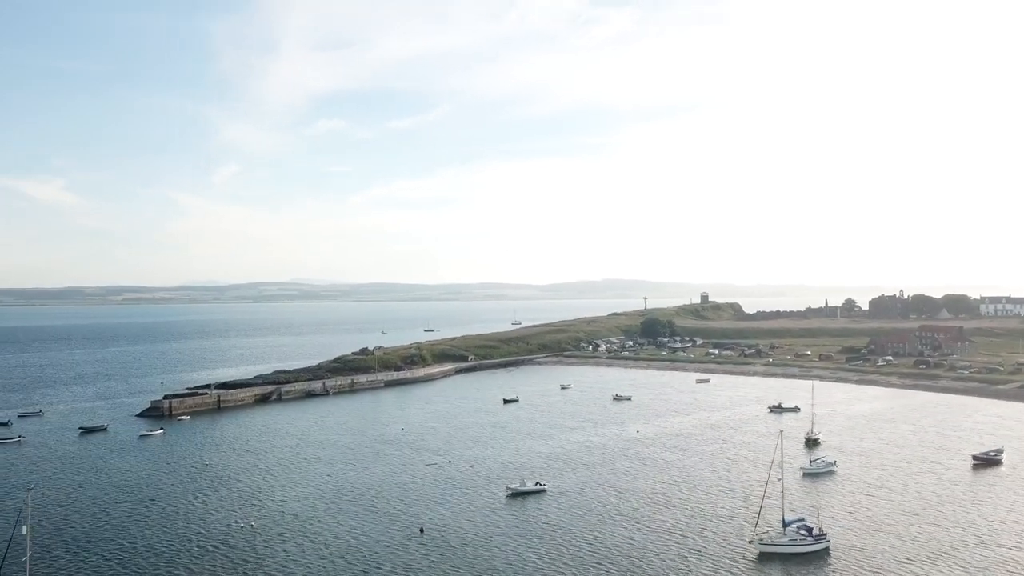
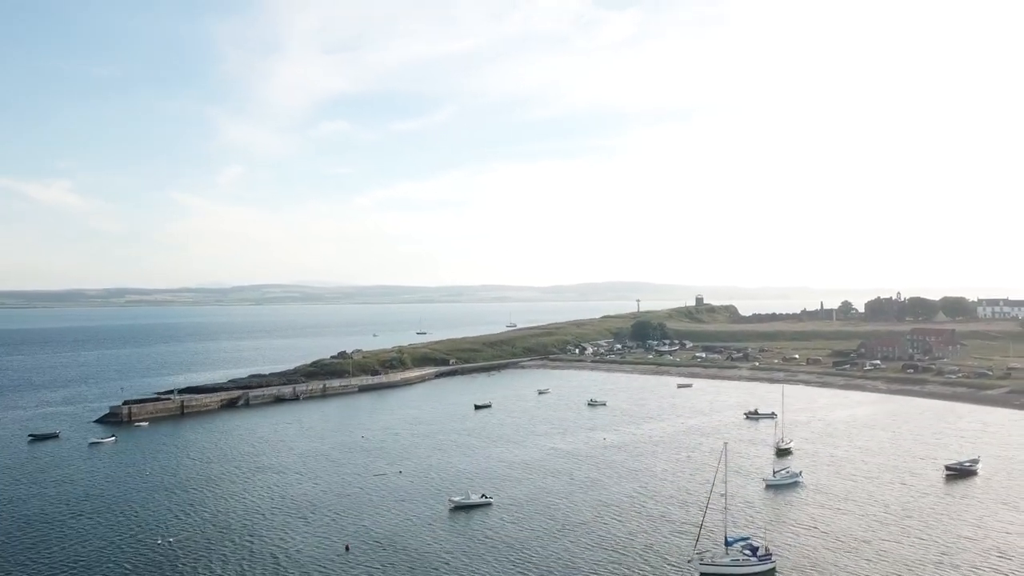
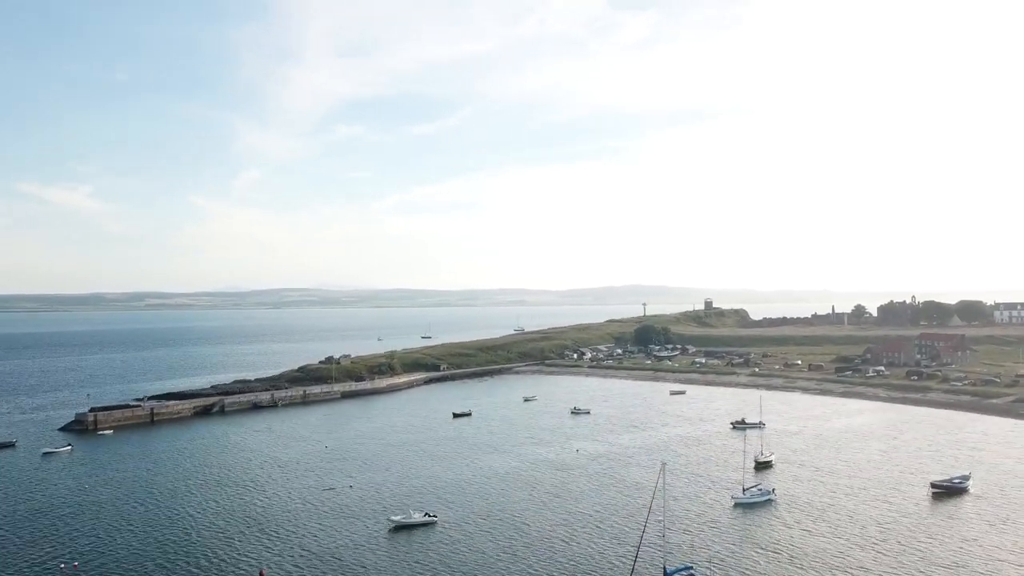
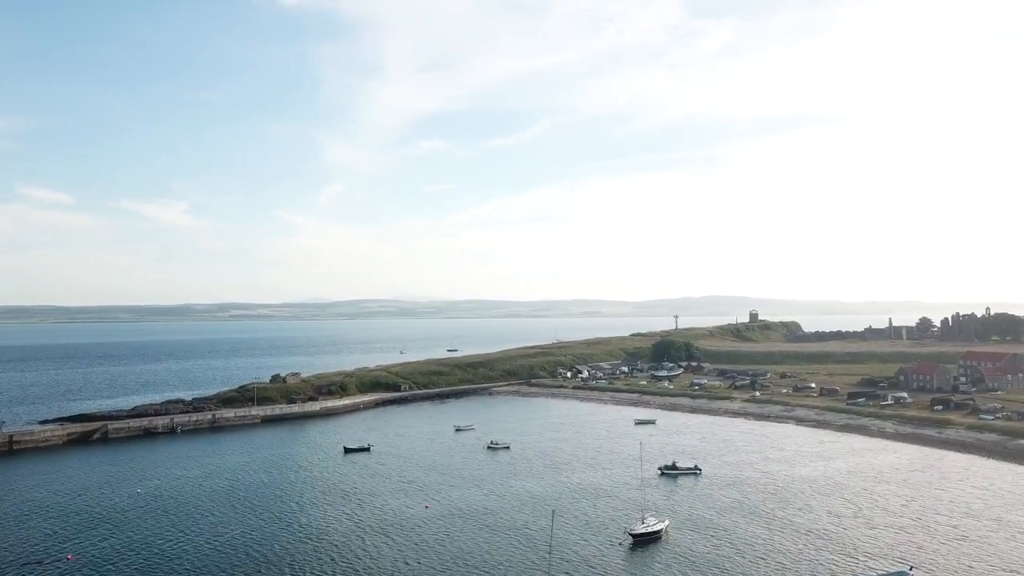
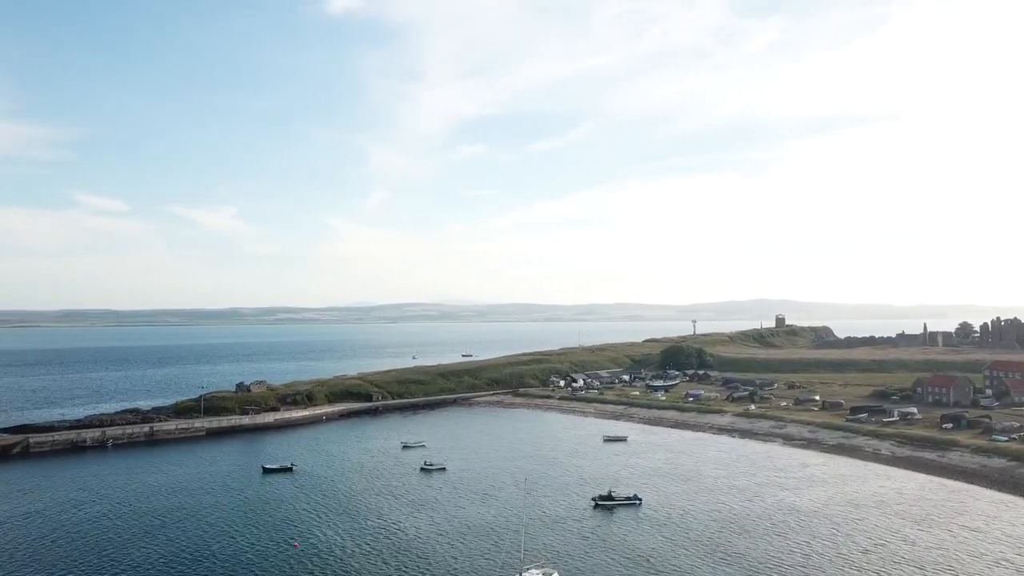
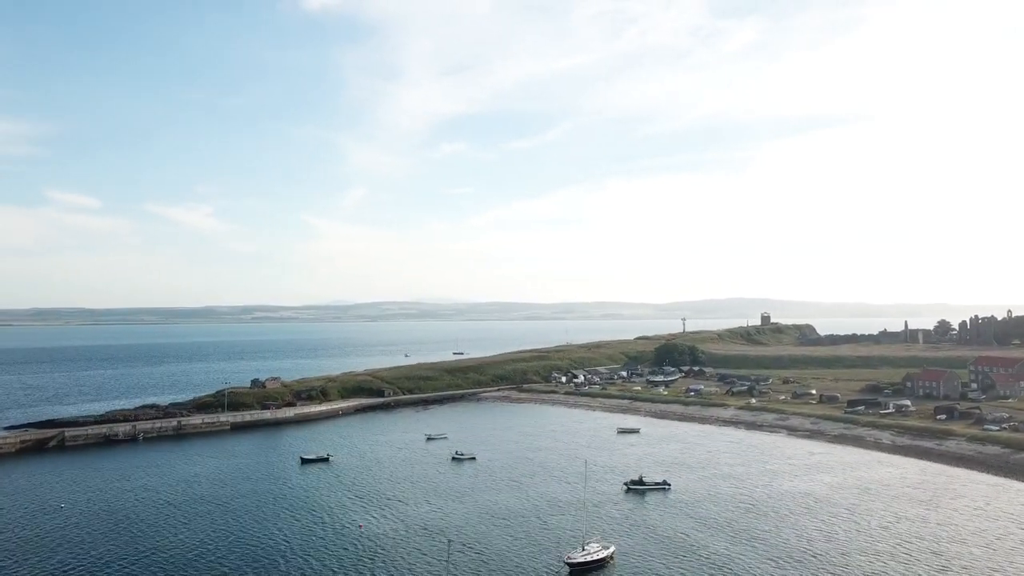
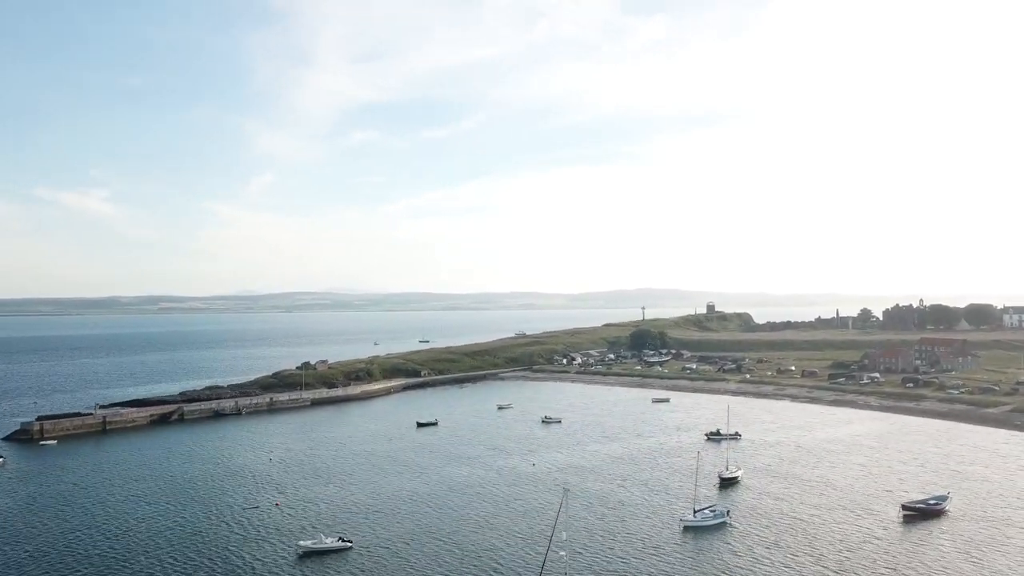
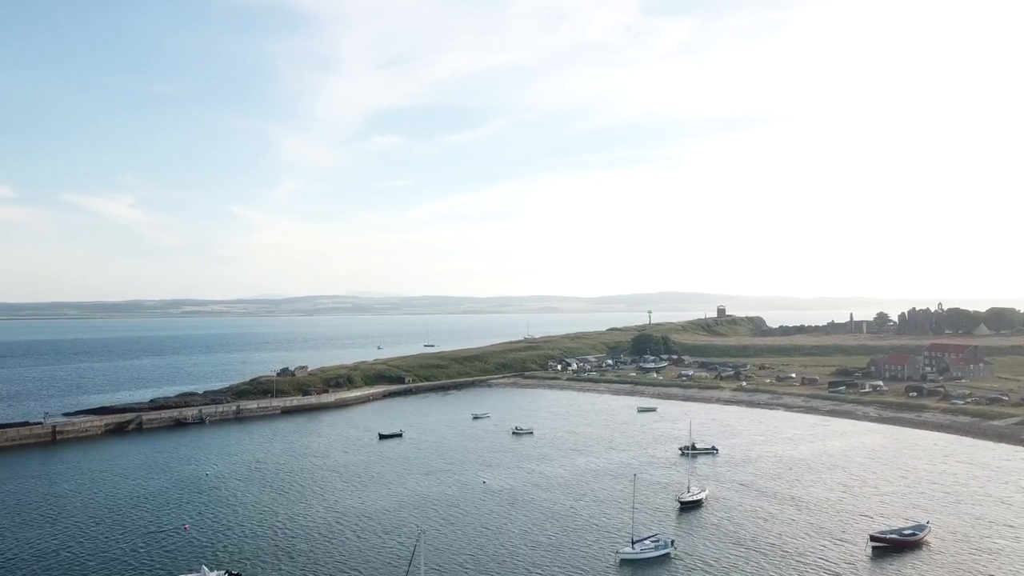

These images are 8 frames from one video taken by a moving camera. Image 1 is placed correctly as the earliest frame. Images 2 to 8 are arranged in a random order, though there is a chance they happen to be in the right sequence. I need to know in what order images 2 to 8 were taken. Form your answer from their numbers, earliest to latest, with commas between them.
2, 3, 7, 8, 4, 6, 5
